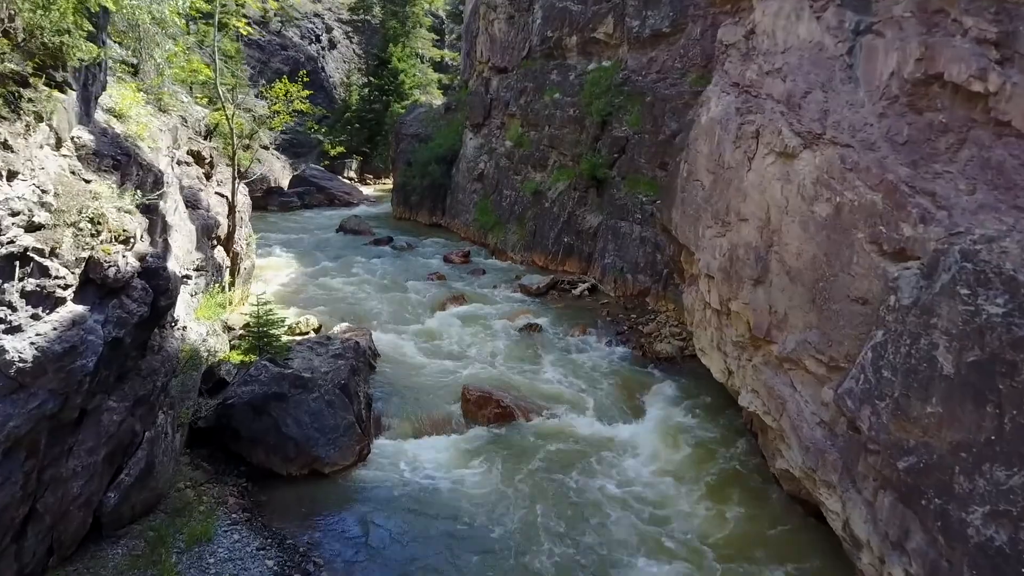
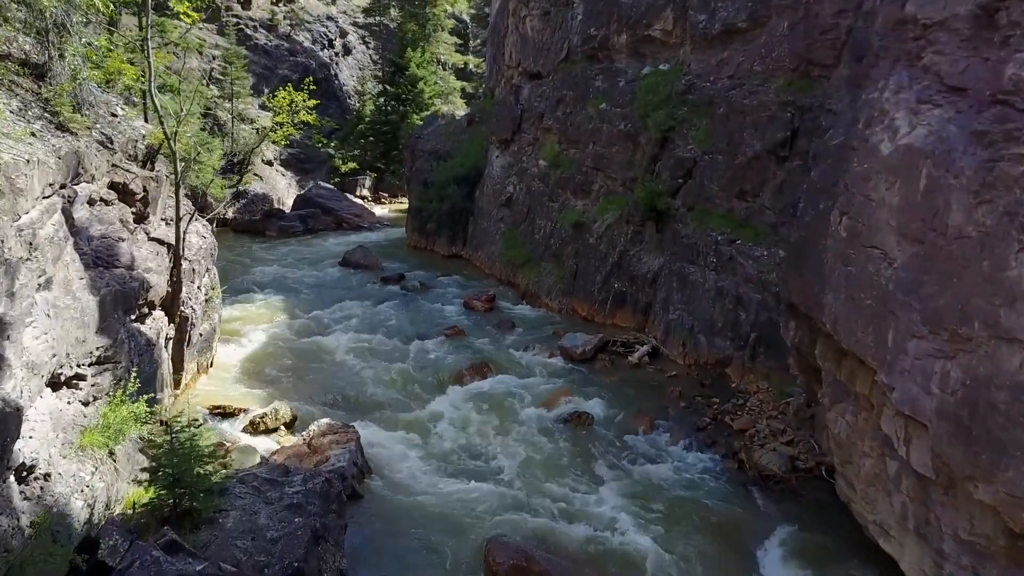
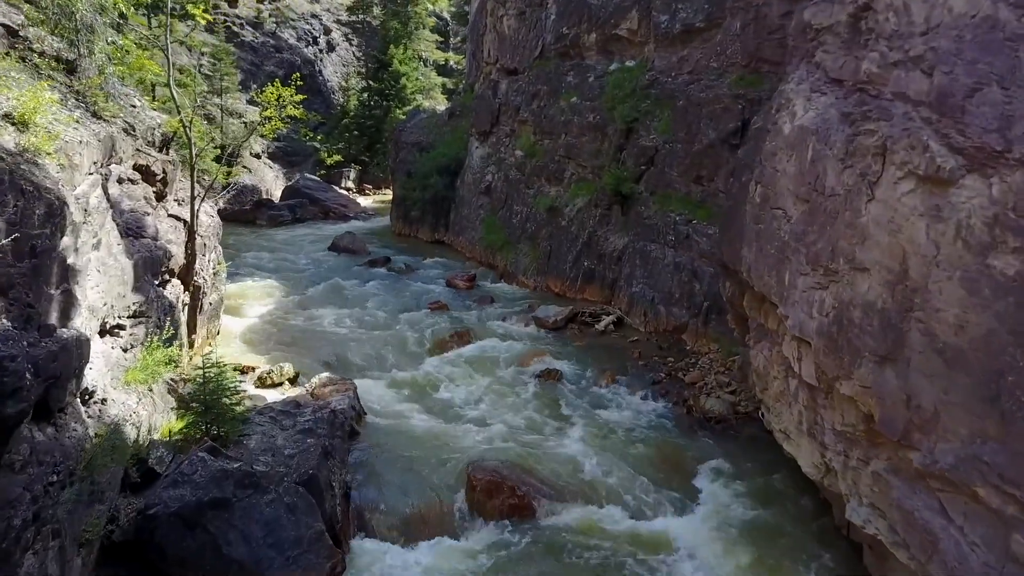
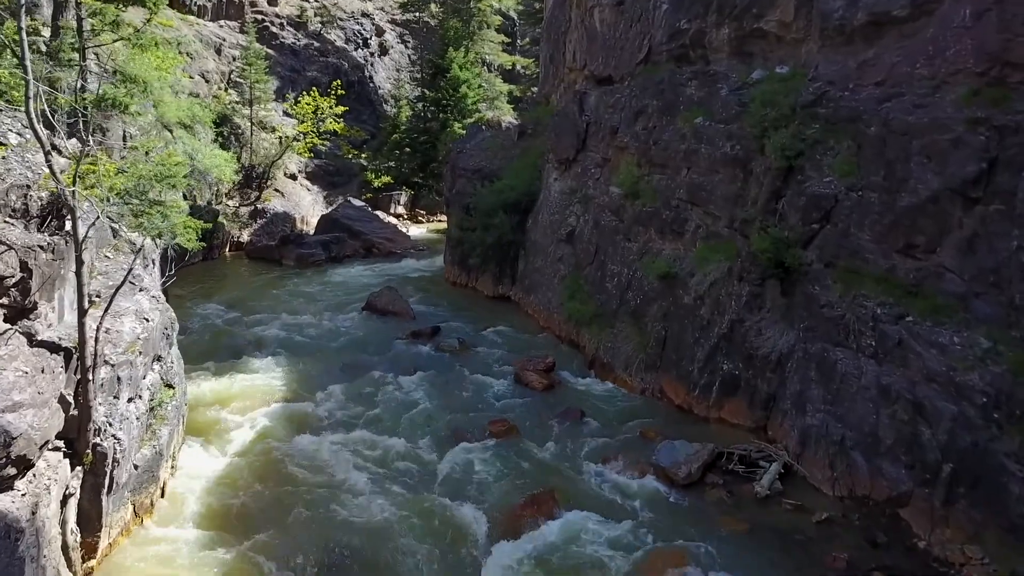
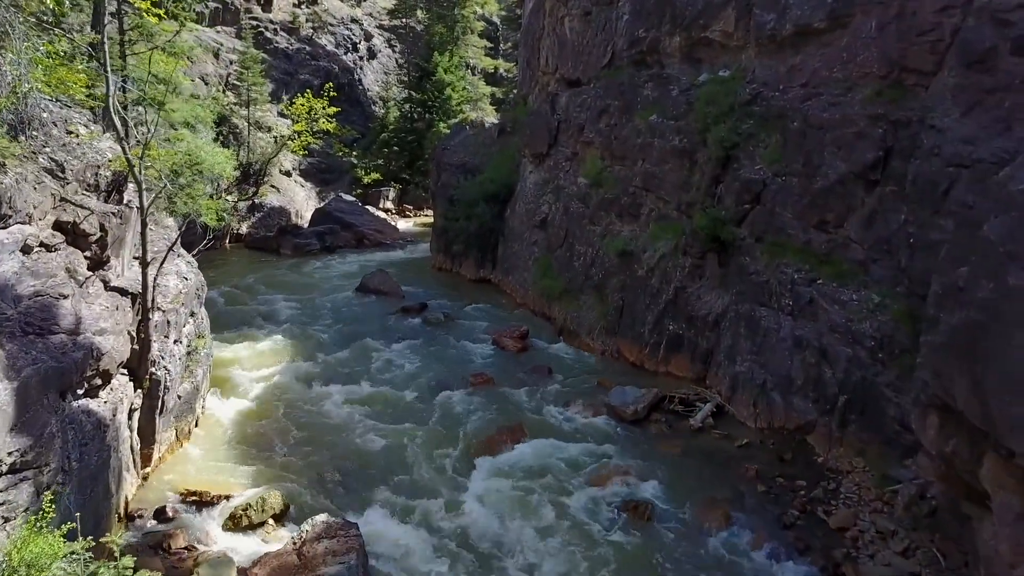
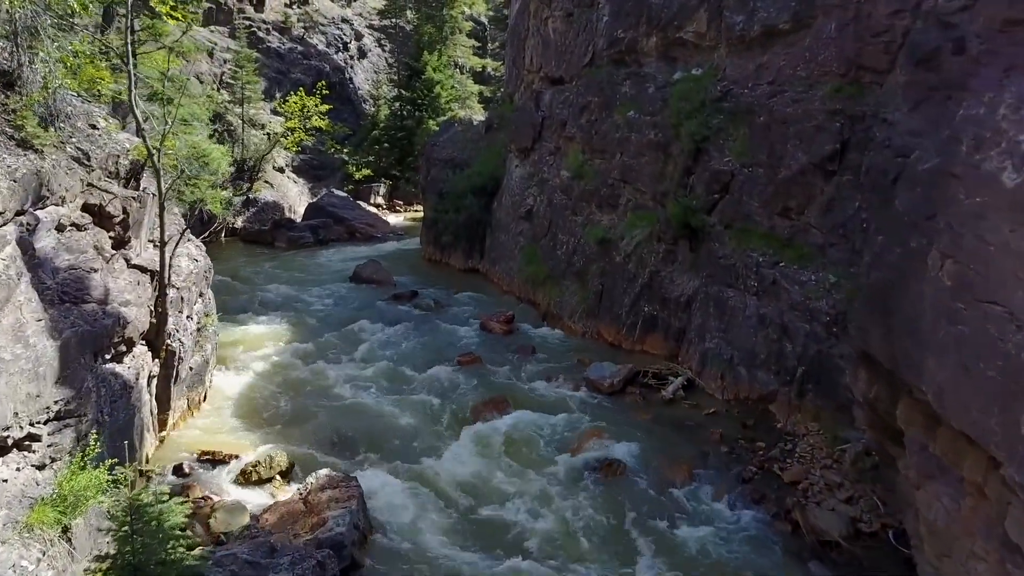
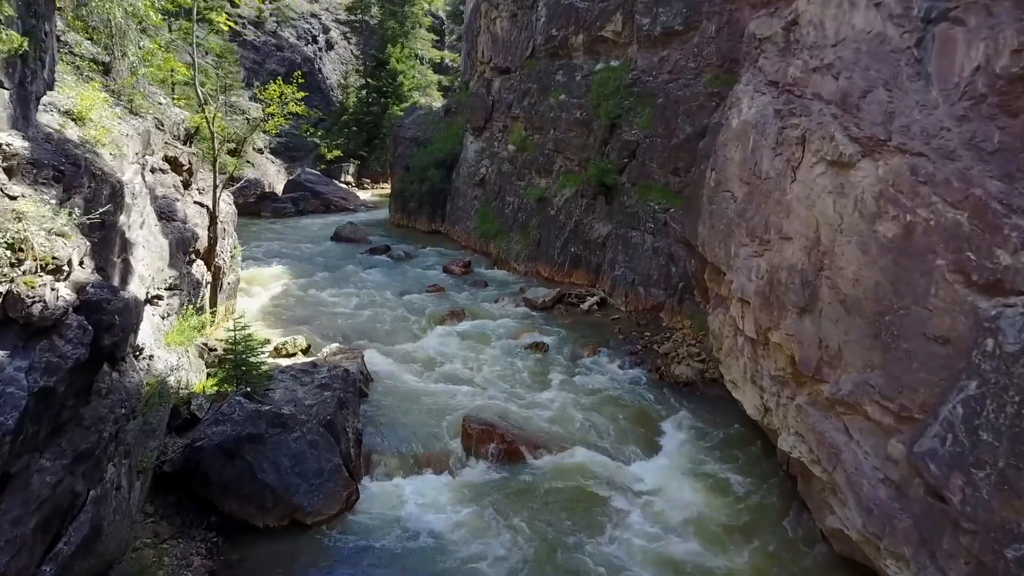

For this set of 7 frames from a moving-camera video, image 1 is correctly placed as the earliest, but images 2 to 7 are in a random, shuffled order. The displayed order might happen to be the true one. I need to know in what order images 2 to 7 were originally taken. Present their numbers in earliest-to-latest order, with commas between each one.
7, 3, 2, 6, 5, 4
